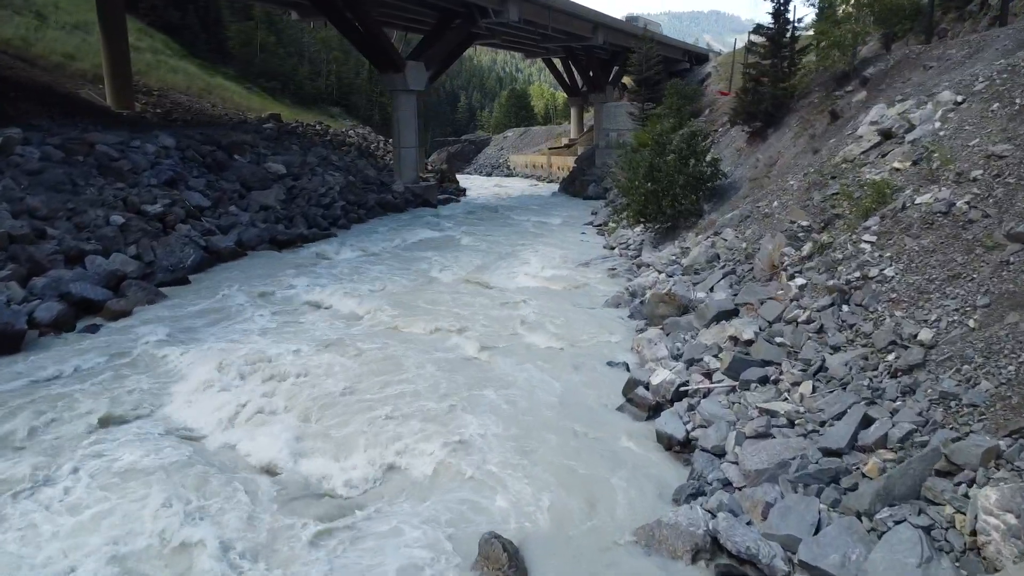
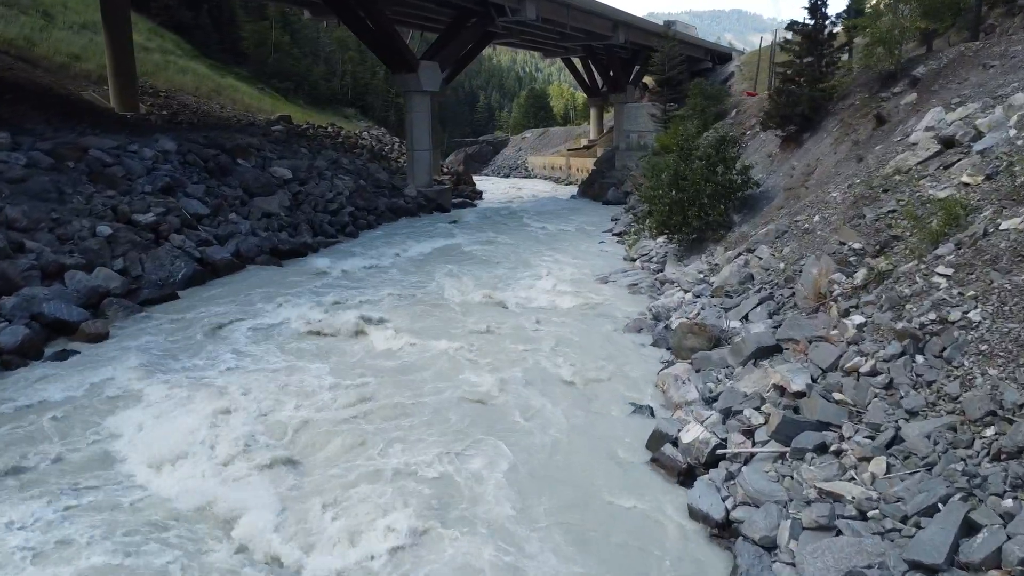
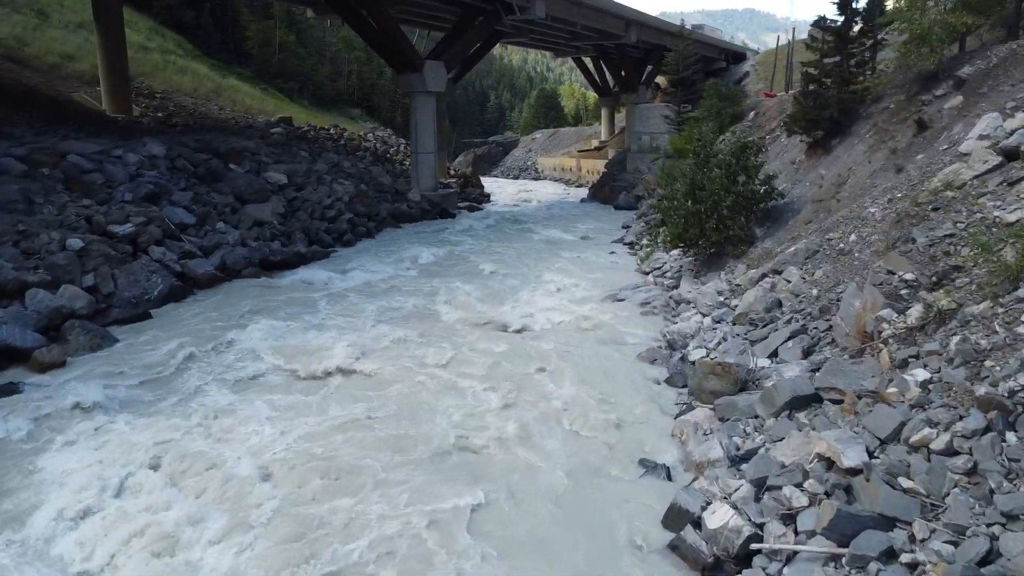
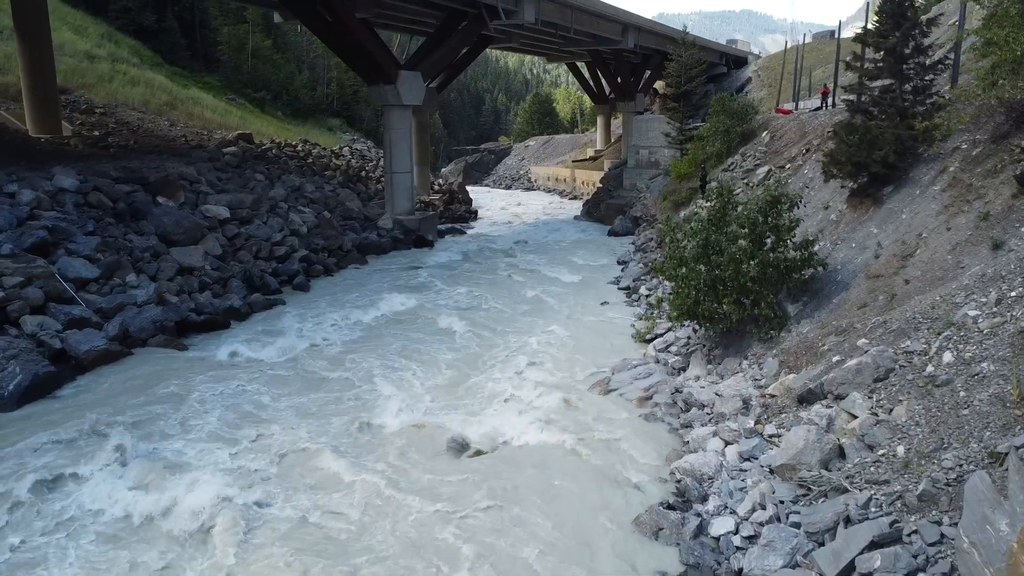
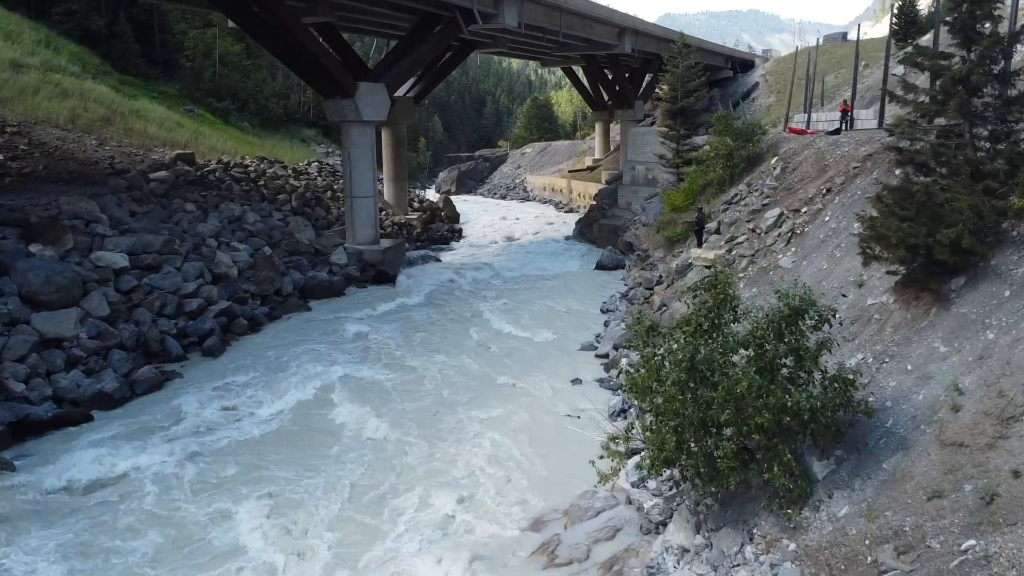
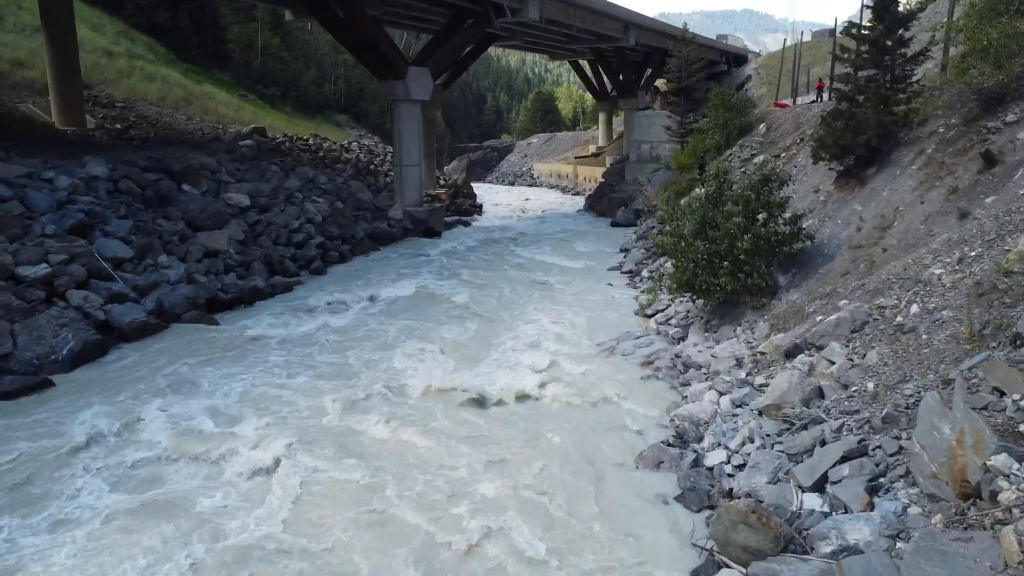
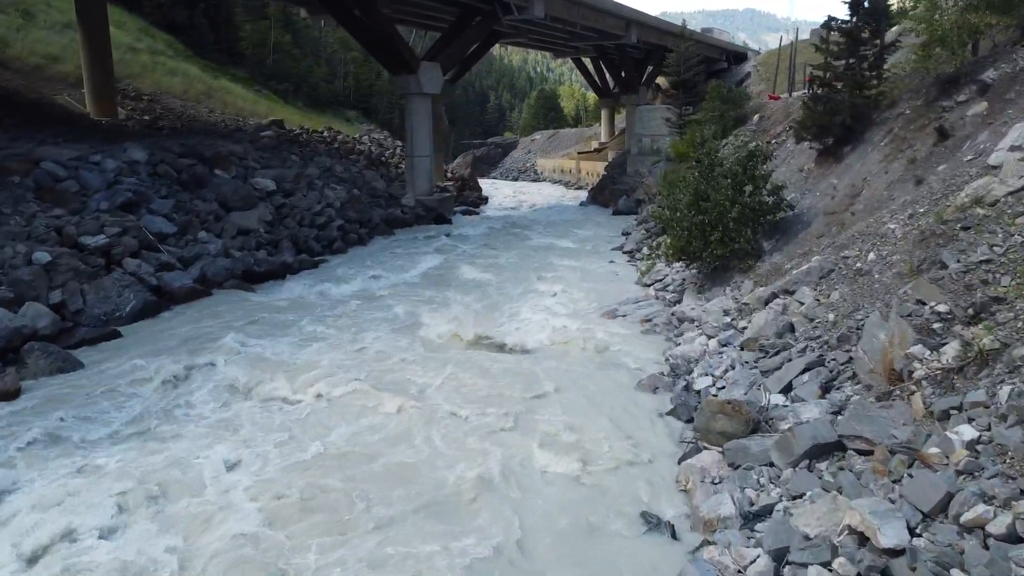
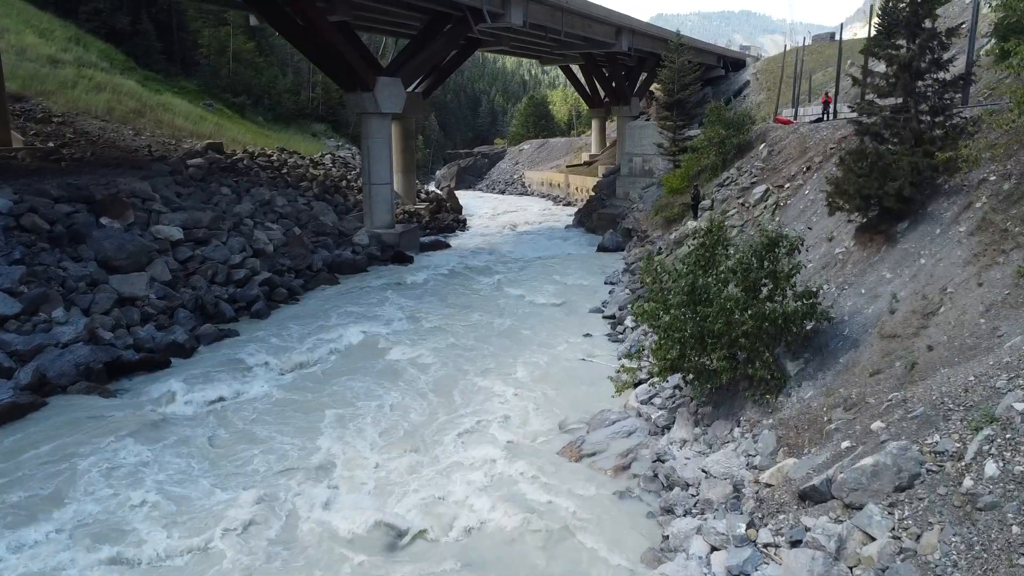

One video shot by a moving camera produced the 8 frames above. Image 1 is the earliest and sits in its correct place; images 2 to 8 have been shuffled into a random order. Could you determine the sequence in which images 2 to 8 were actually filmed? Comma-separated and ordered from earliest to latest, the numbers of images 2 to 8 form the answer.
2, 3, 7, 6, 4, 8, 5
